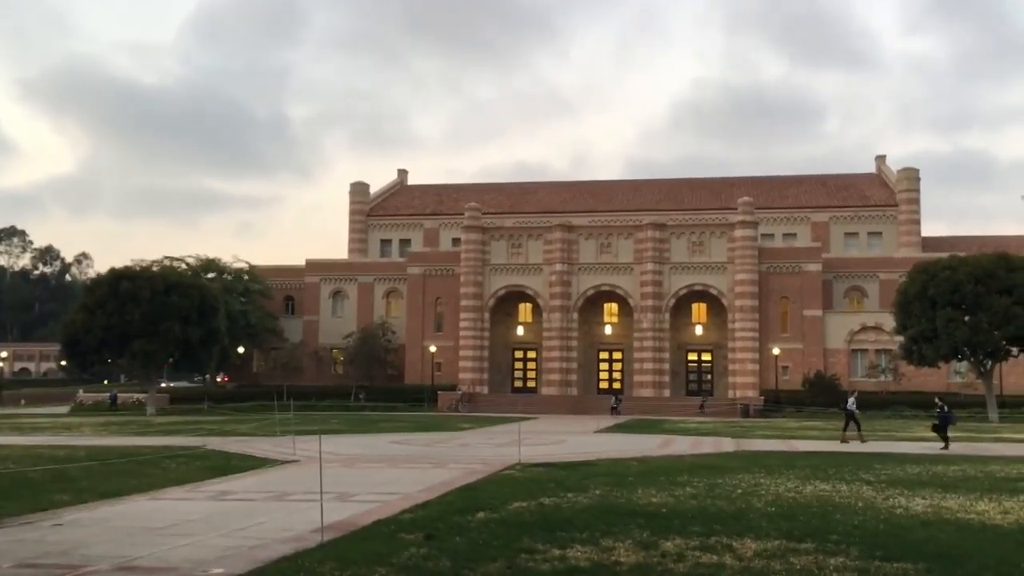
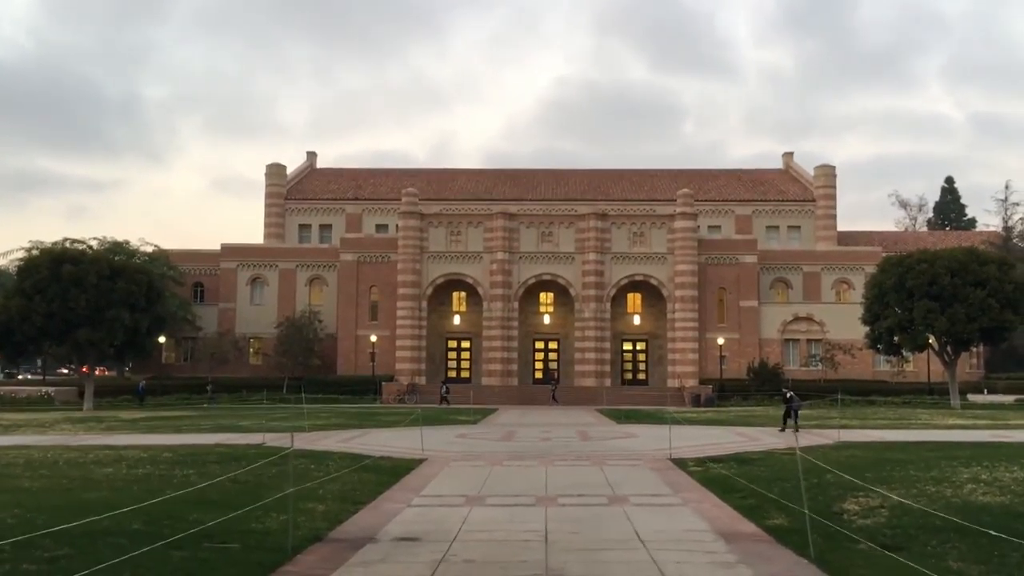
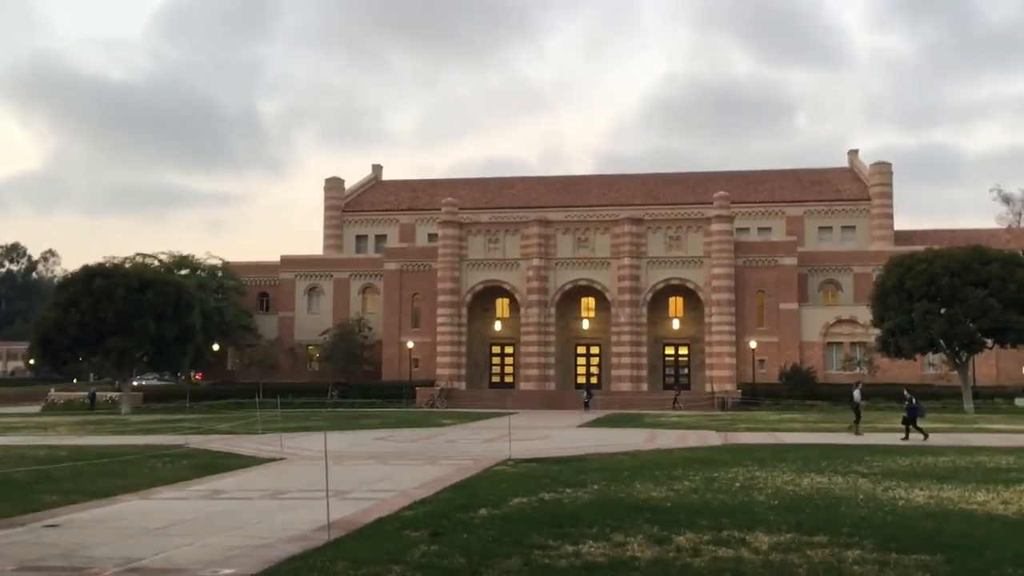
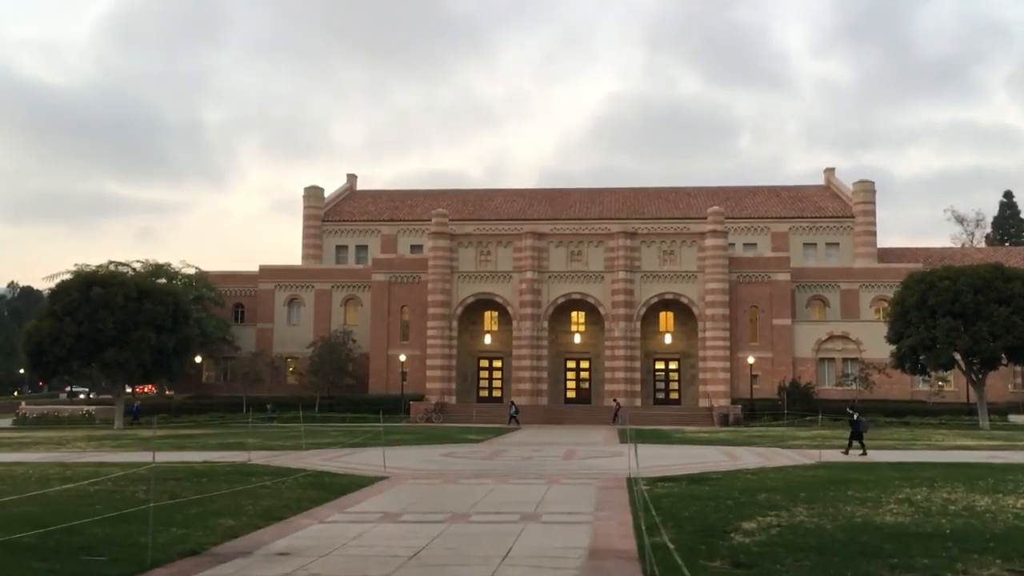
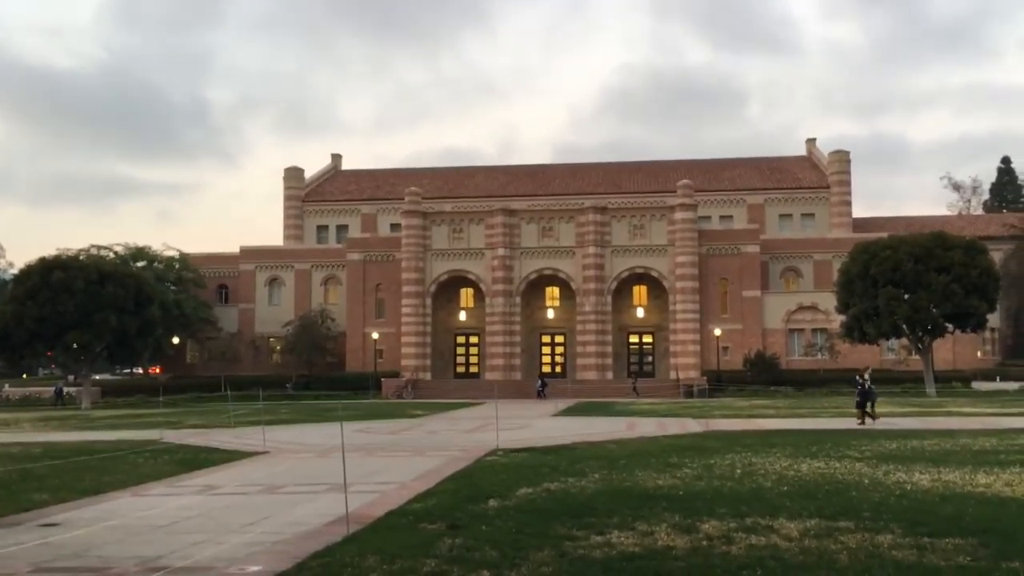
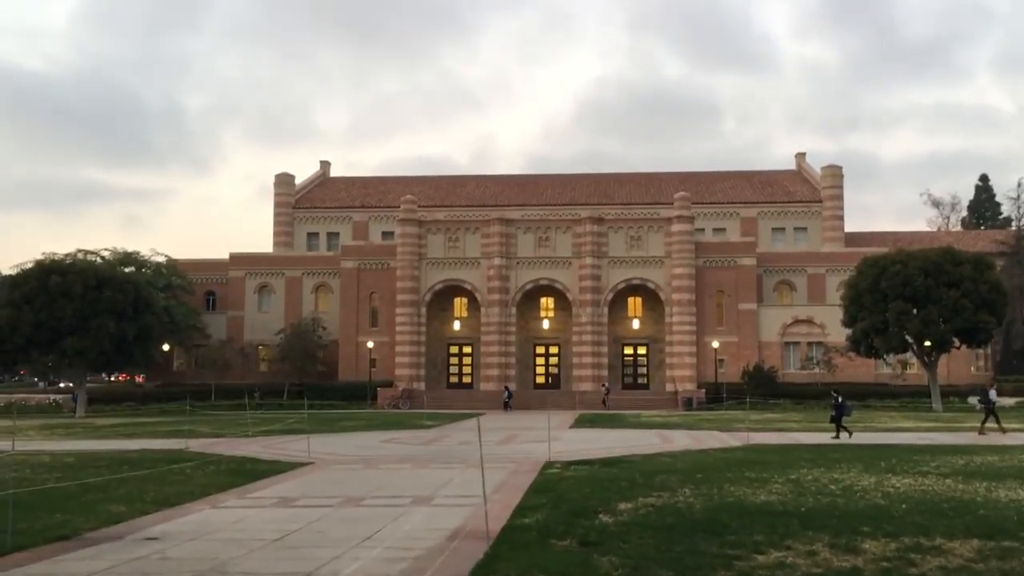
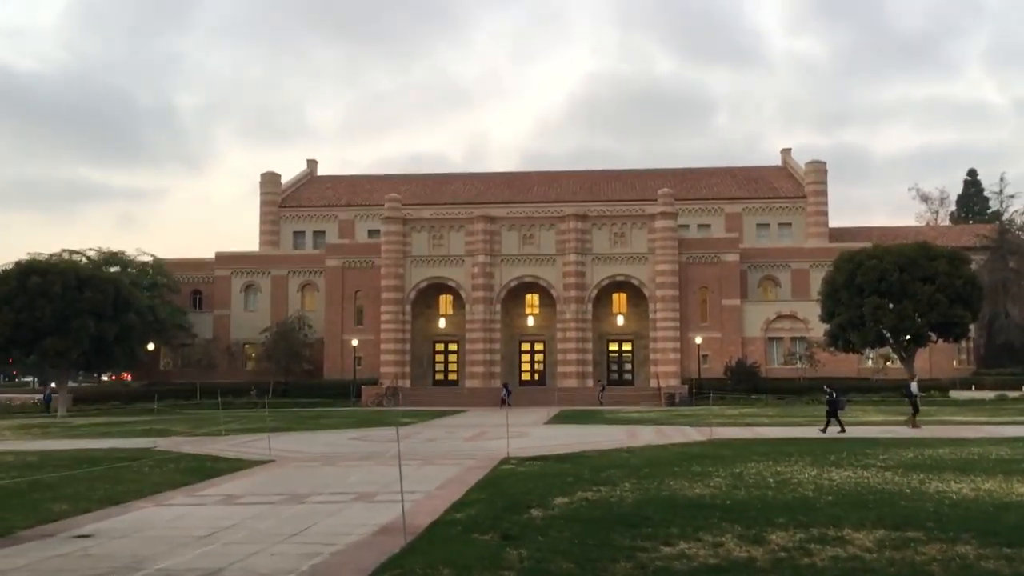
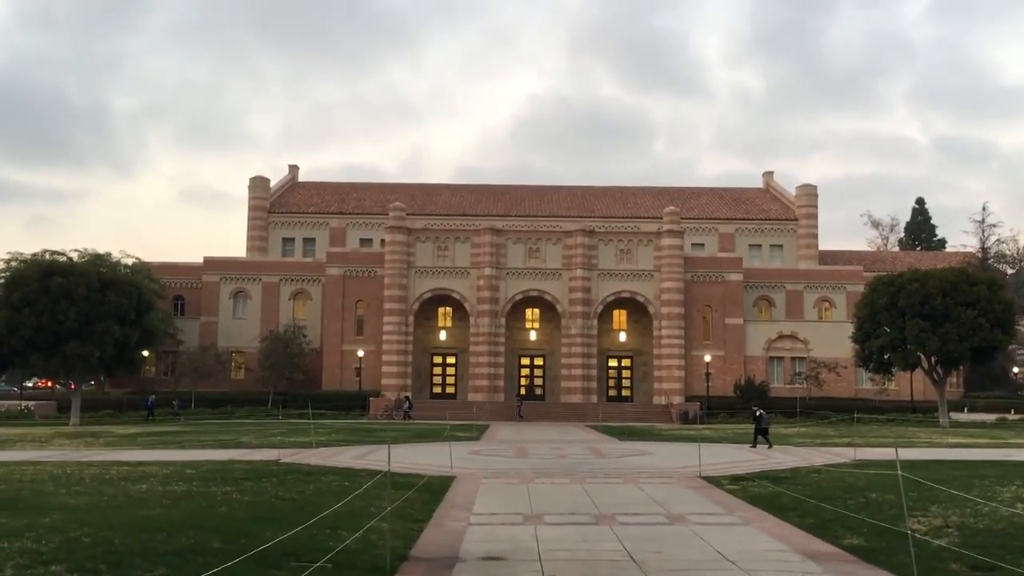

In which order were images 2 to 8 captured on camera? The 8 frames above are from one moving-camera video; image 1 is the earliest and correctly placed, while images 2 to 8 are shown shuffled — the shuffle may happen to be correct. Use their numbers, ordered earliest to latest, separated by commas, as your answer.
3, 5, 7, 6, 4, 2, 8
